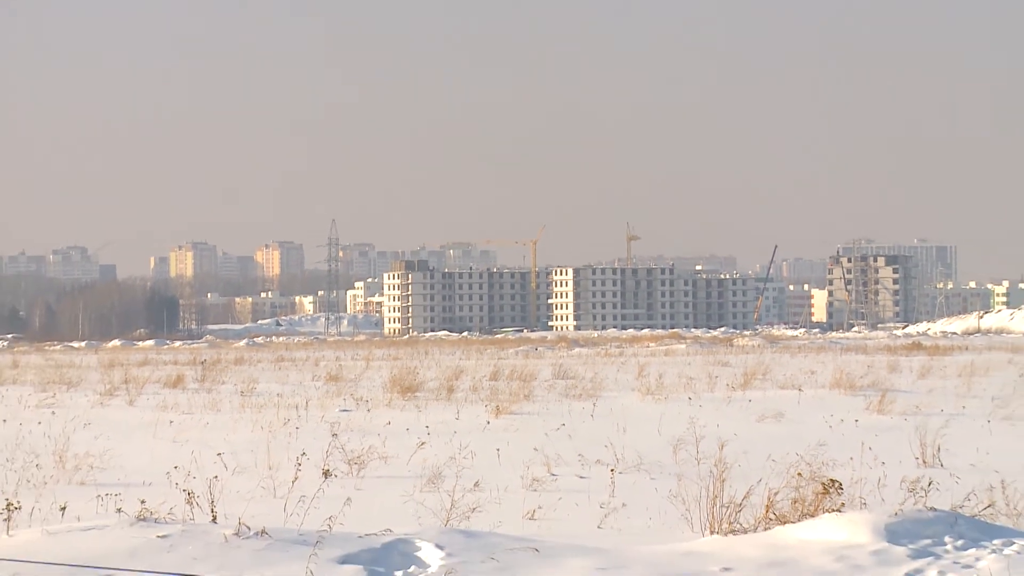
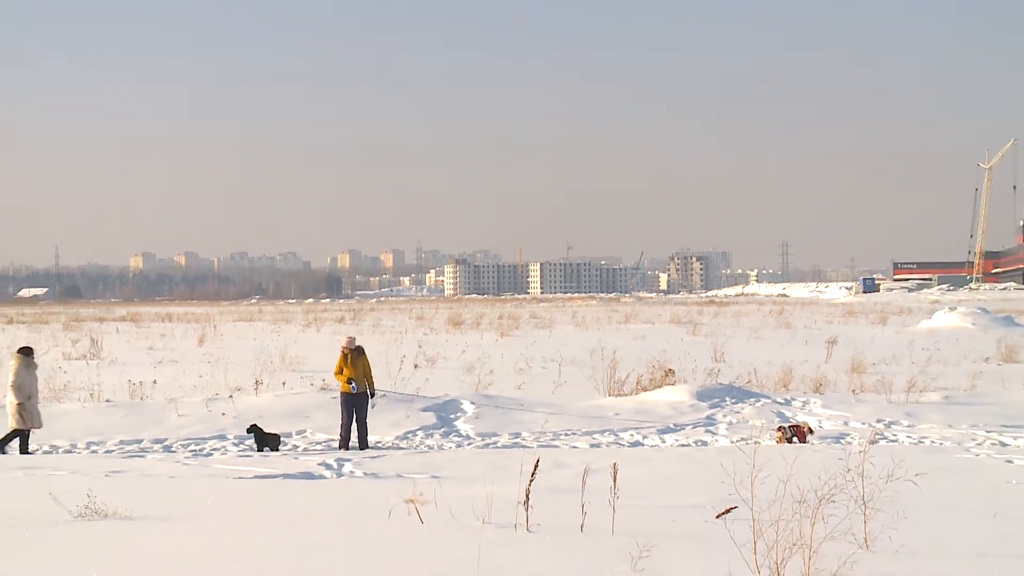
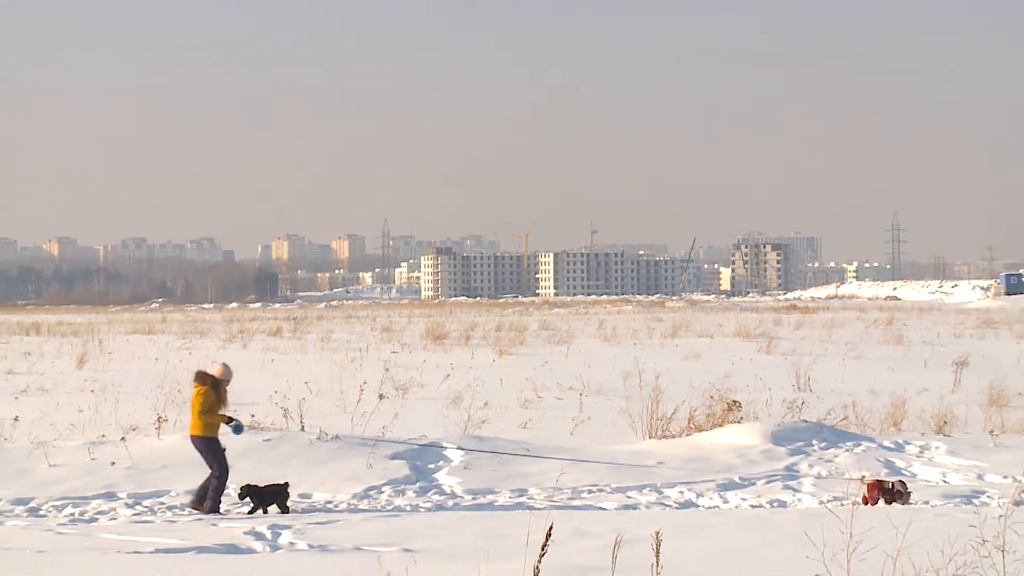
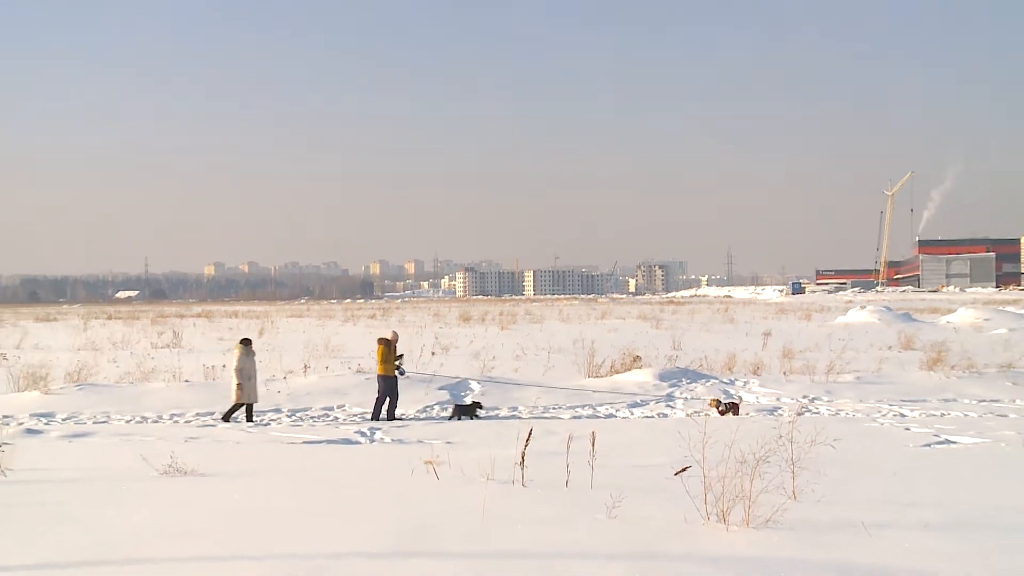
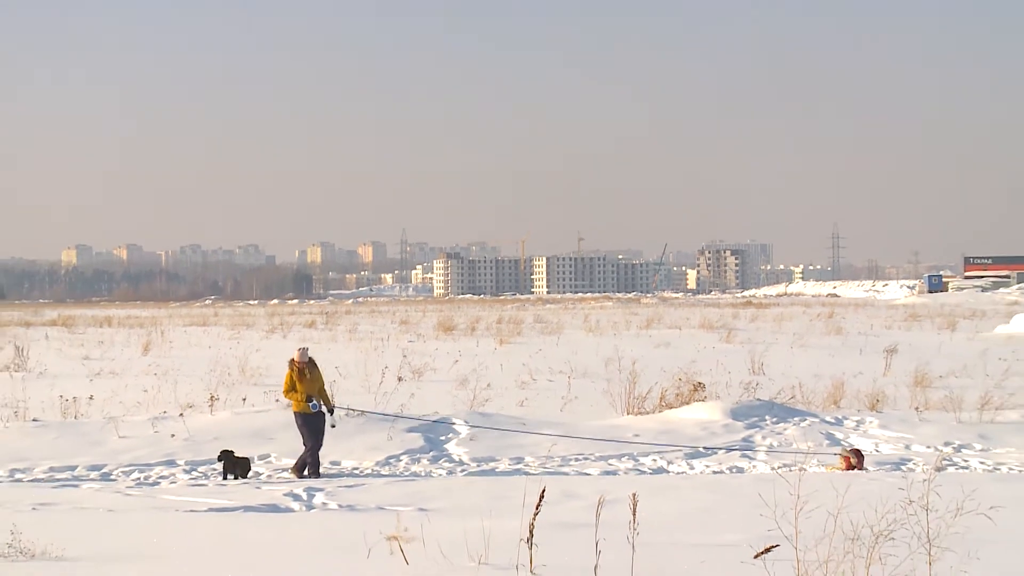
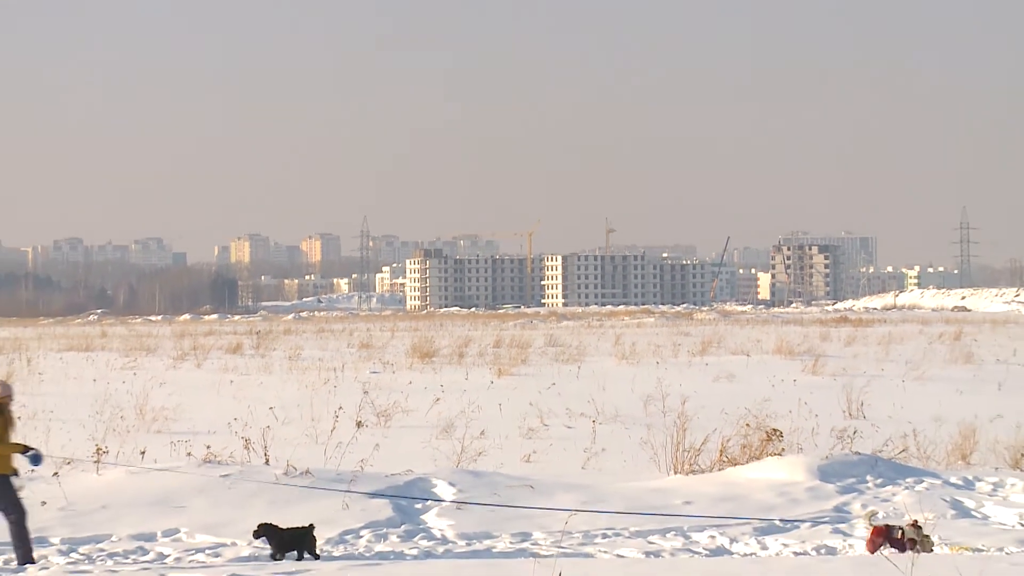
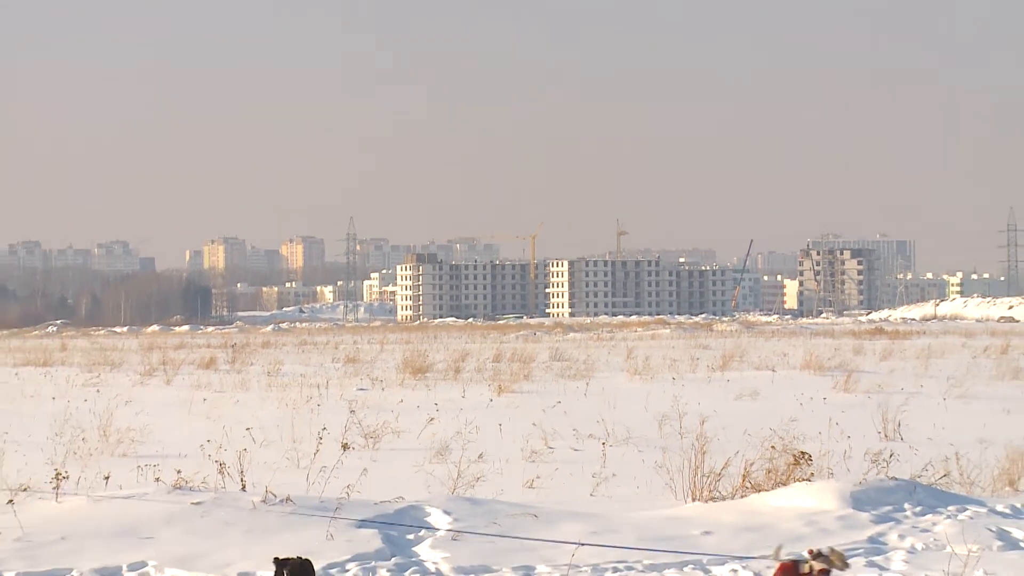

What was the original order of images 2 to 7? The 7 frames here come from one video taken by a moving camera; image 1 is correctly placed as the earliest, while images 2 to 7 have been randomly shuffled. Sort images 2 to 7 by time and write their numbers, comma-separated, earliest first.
7, 6, 3, 5, 2, 4
